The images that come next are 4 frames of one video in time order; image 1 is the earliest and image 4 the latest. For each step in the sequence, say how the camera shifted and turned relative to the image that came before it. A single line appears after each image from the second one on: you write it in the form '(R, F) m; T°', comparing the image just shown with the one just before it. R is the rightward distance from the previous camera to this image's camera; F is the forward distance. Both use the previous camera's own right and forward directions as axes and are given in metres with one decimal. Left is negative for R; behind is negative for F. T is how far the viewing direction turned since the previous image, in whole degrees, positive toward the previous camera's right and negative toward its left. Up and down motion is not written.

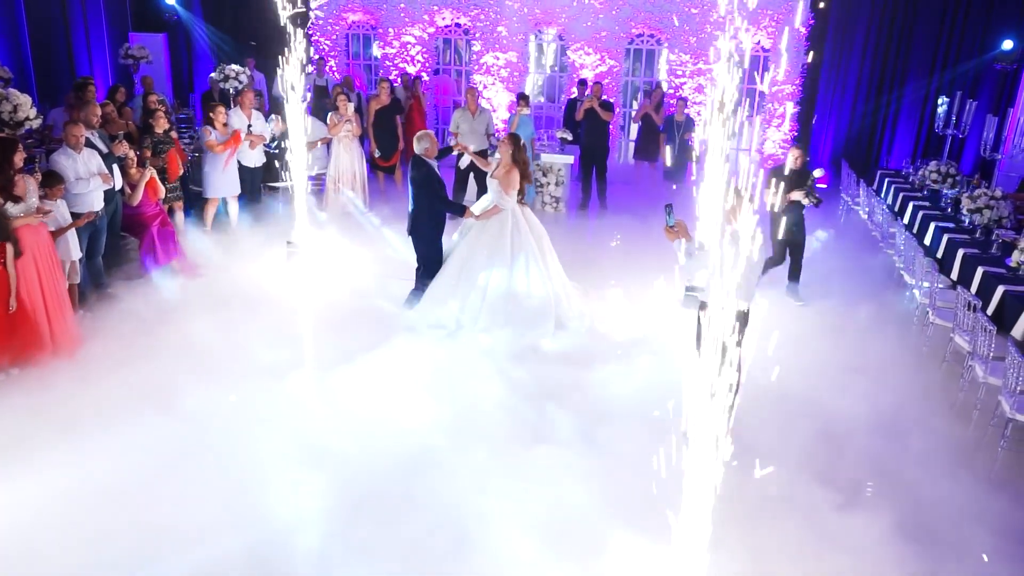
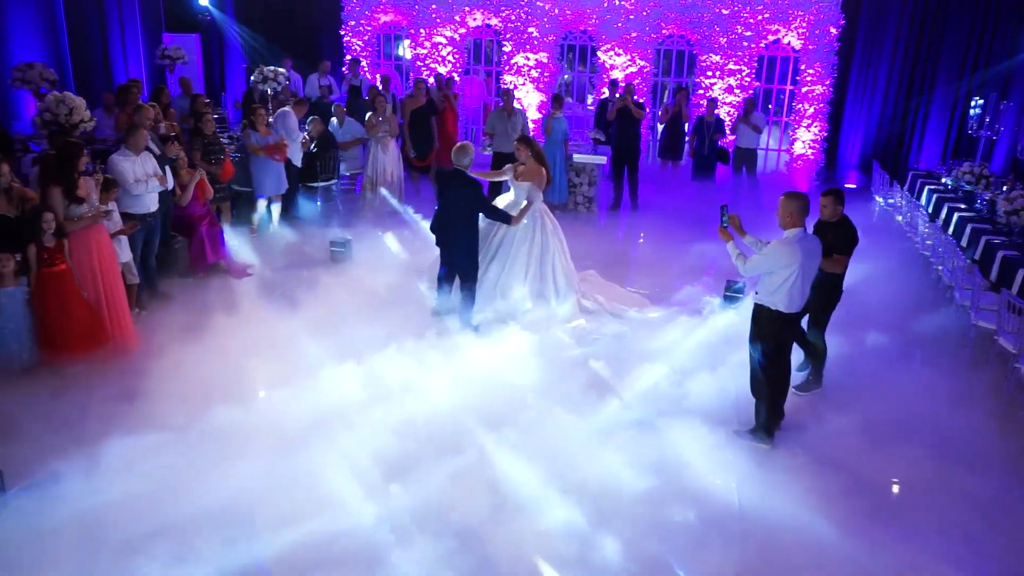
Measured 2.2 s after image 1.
(-0.4, -0.2) m; -1°
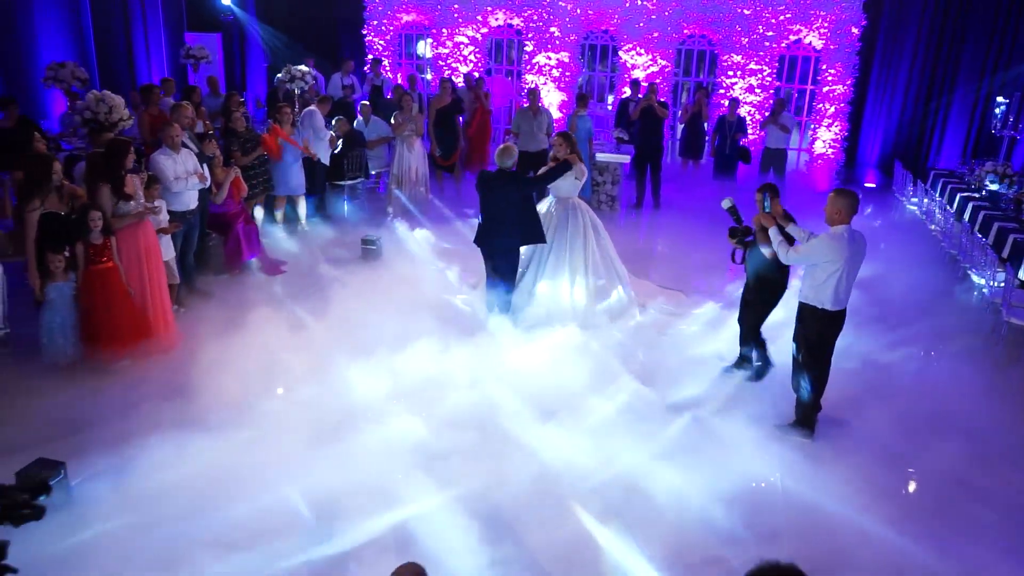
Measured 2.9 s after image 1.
(-0.3, -0.1) m; 0°
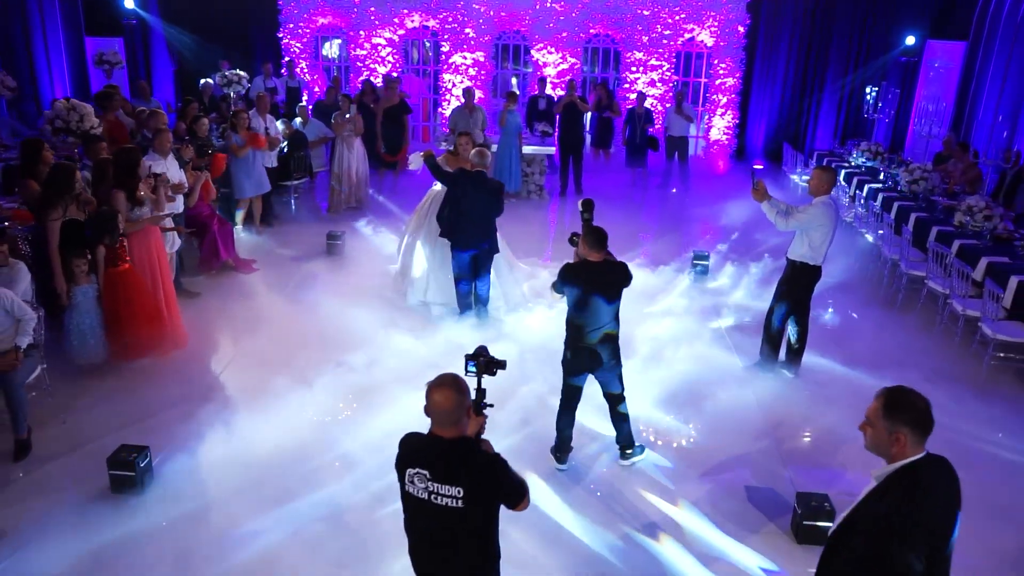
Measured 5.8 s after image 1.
(-1.3, -0.8) m; +9°
